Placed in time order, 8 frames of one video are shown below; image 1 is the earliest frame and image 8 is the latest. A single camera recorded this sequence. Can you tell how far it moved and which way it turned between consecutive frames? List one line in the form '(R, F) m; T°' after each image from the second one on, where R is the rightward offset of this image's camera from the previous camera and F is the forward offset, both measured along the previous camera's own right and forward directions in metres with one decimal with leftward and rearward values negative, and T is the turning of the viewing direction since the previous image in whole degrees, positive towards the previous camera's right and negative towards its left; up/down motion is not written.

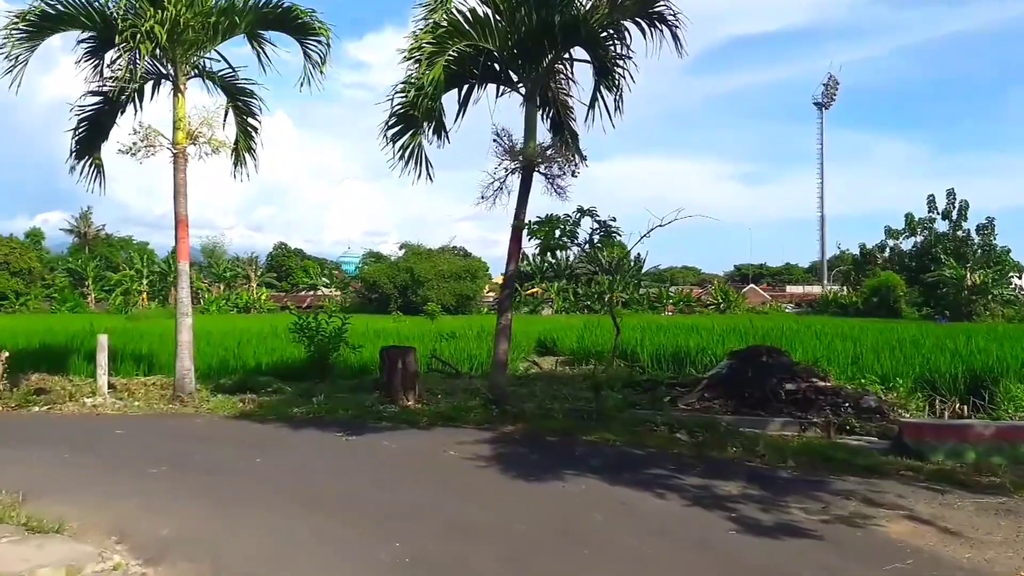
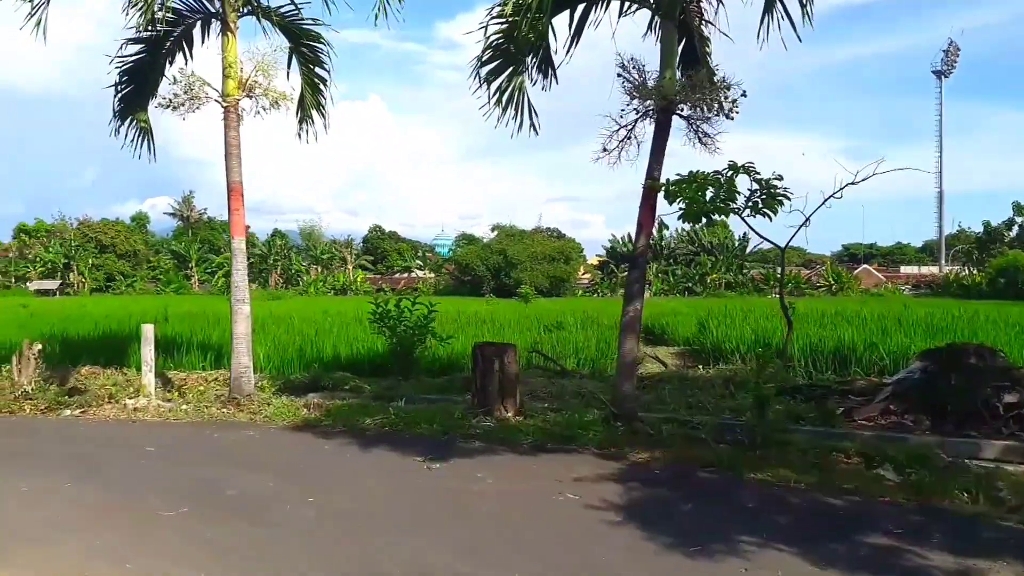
(-0.2, +1.8) m; -5°
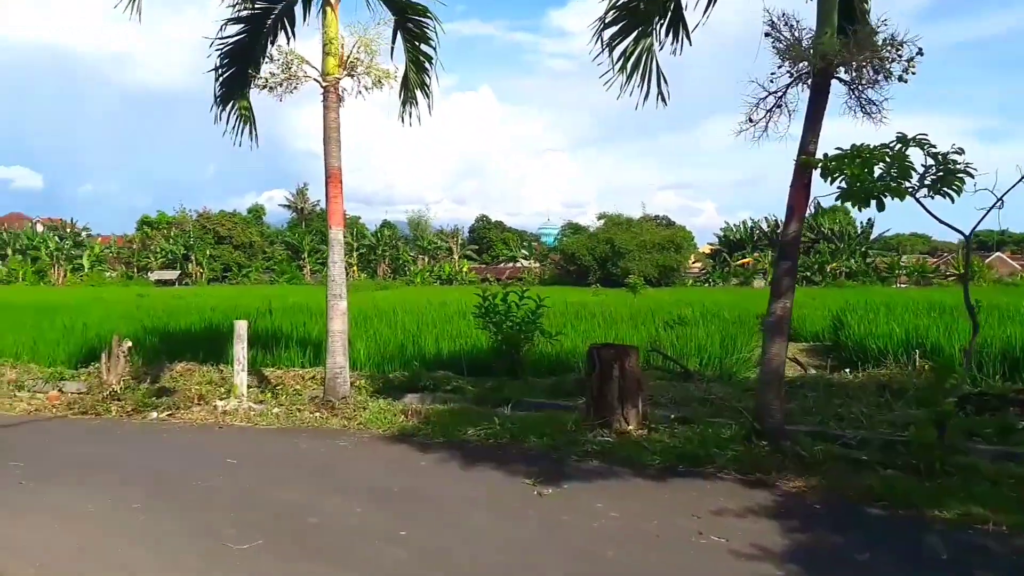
(-0.1, +0.8) m; -6°
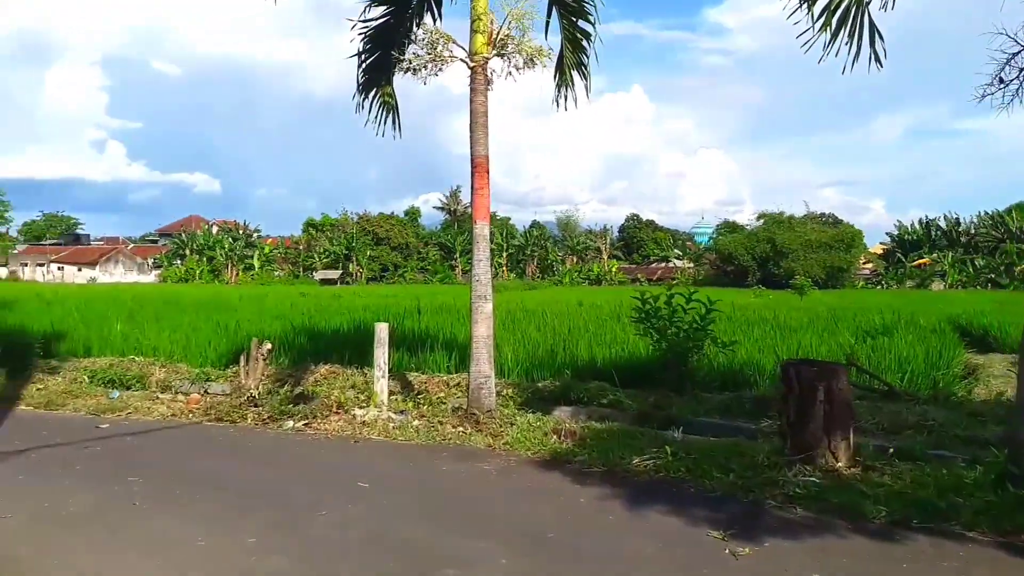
(-0.1, +0.9) m; -9°
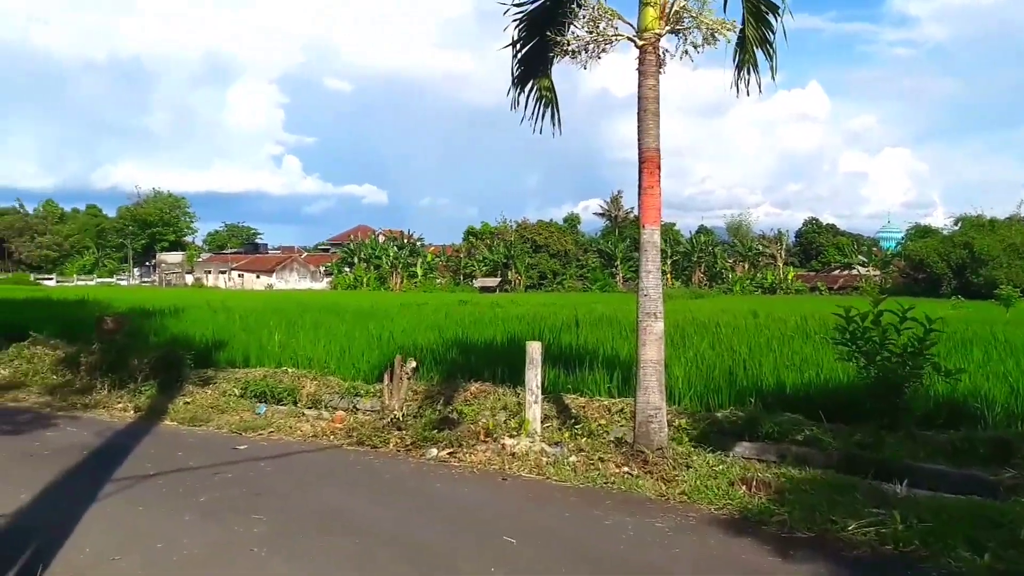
(-0.1, +0.9) m; -10°
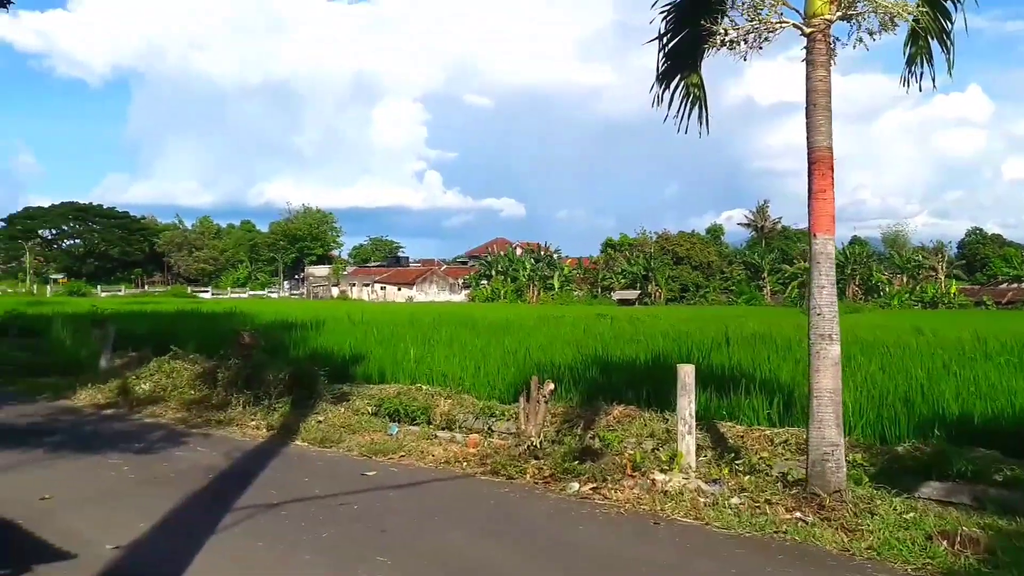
(-0.1, +0.6) m; -8°
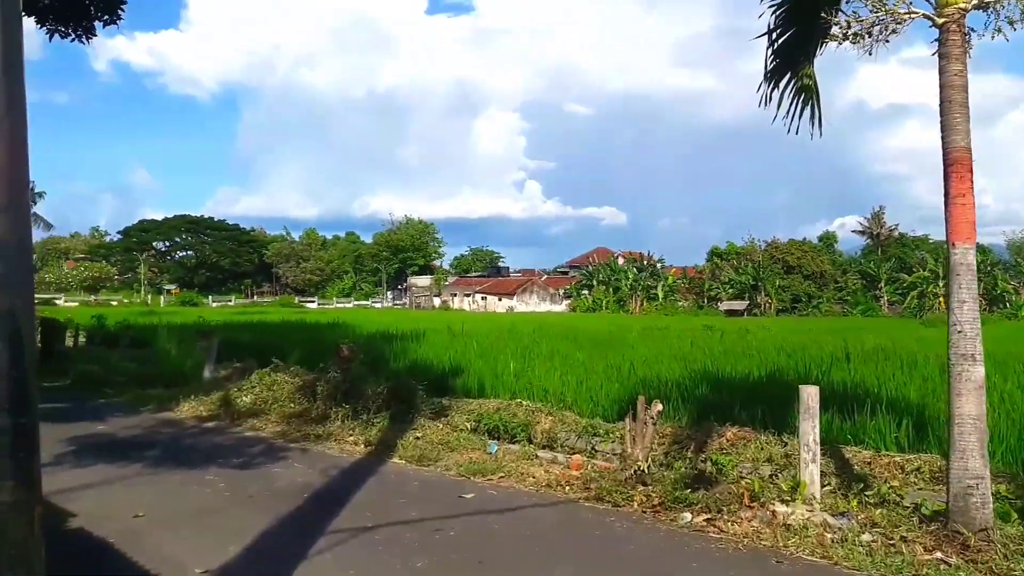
(0.0, +0.3) m; -6°
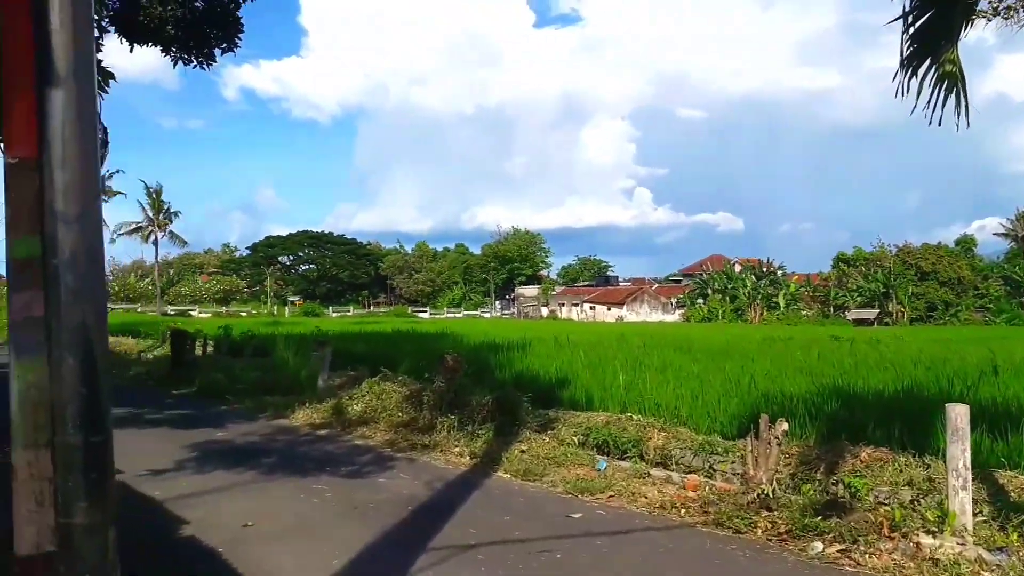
(0.0, +0.4) m; -6°
